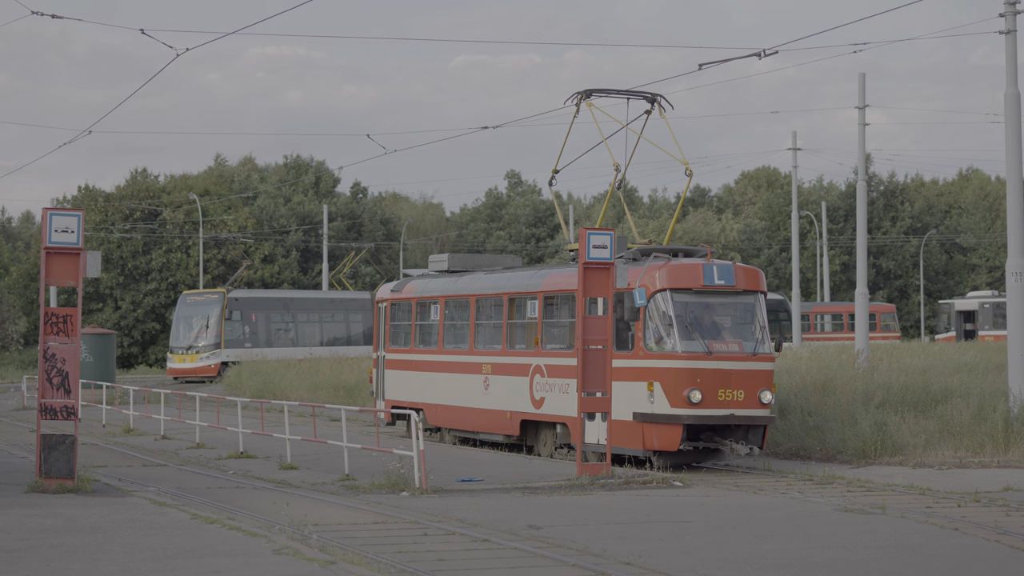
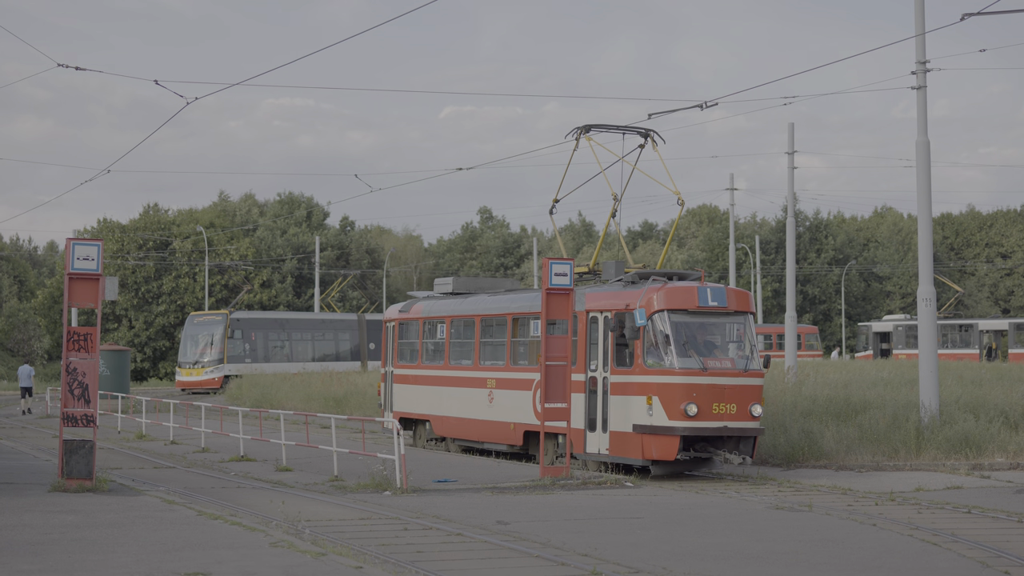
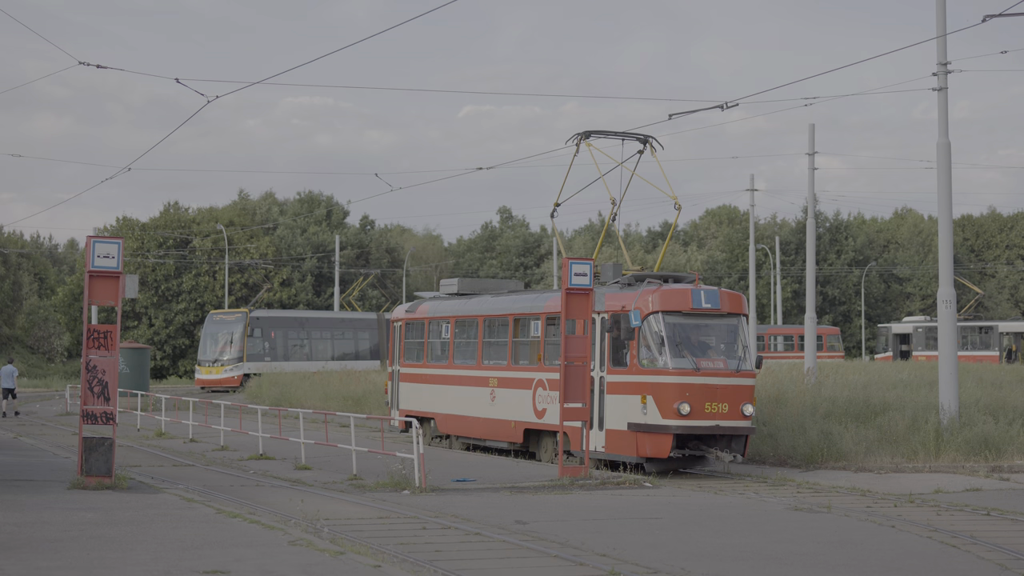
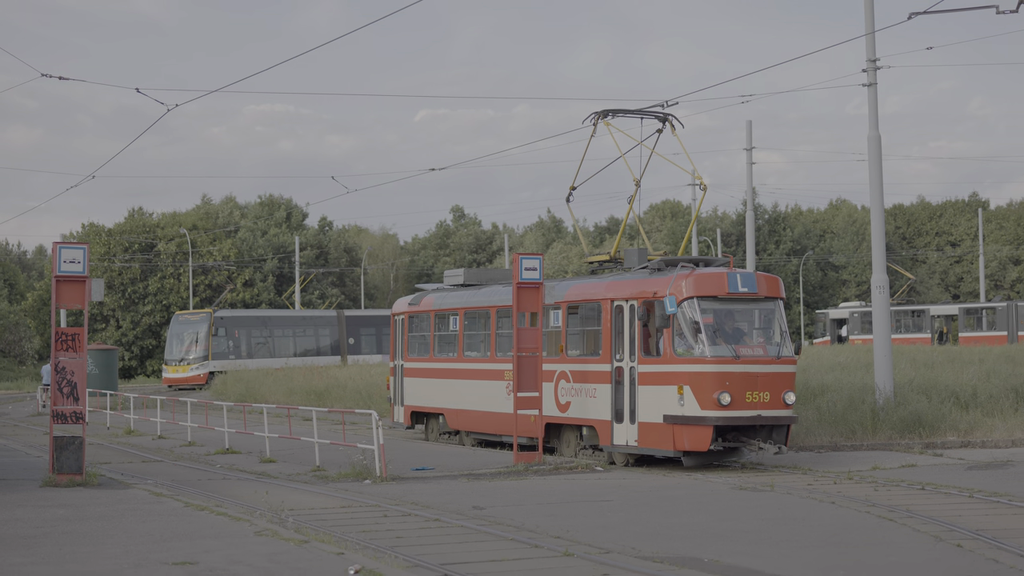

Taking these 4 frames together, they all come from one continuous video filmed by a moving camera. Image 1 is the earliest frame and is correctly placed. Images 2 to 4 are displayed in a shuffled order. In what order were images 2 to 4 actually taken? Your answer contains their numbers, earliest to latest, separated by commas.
3, 2, 4
